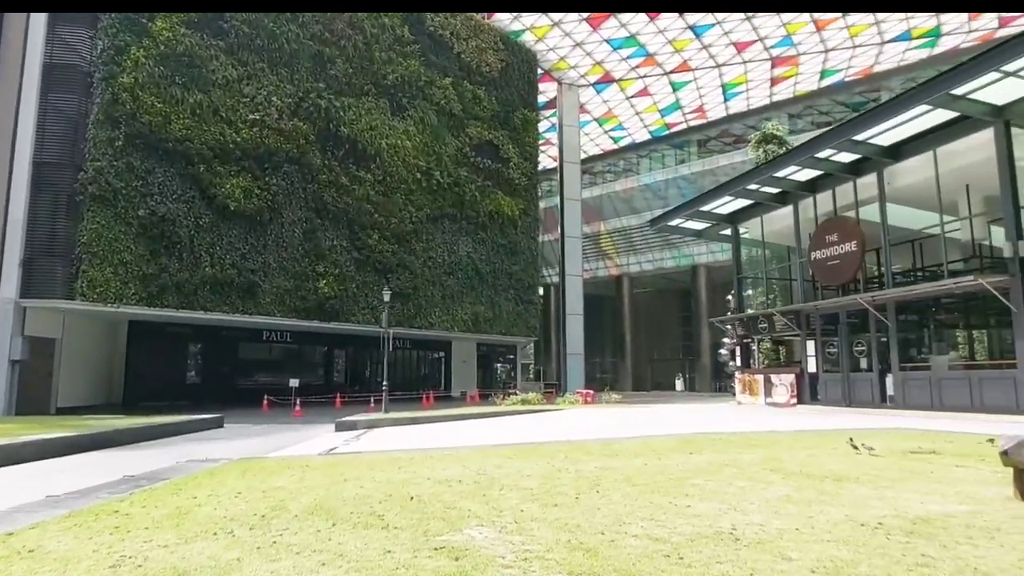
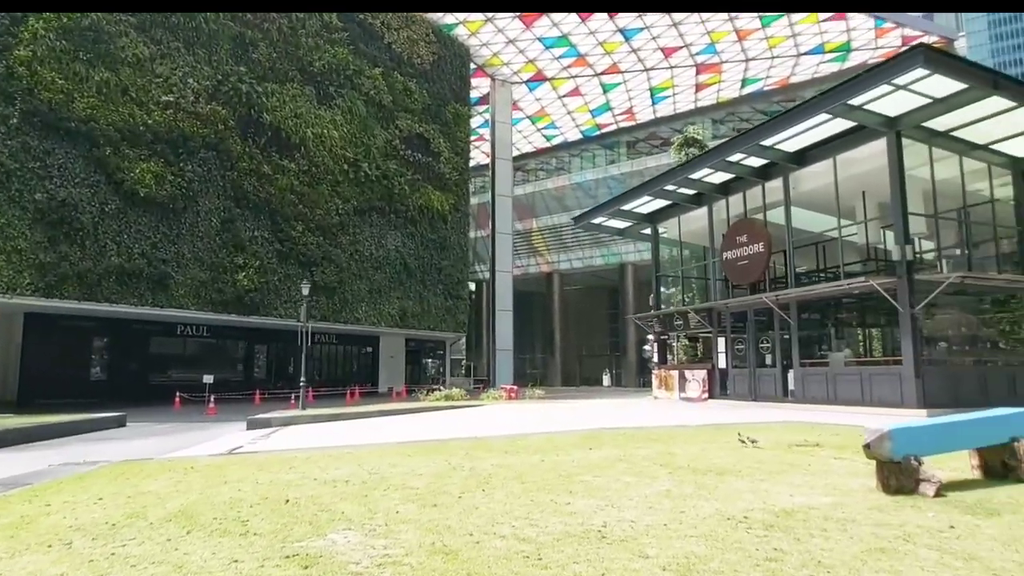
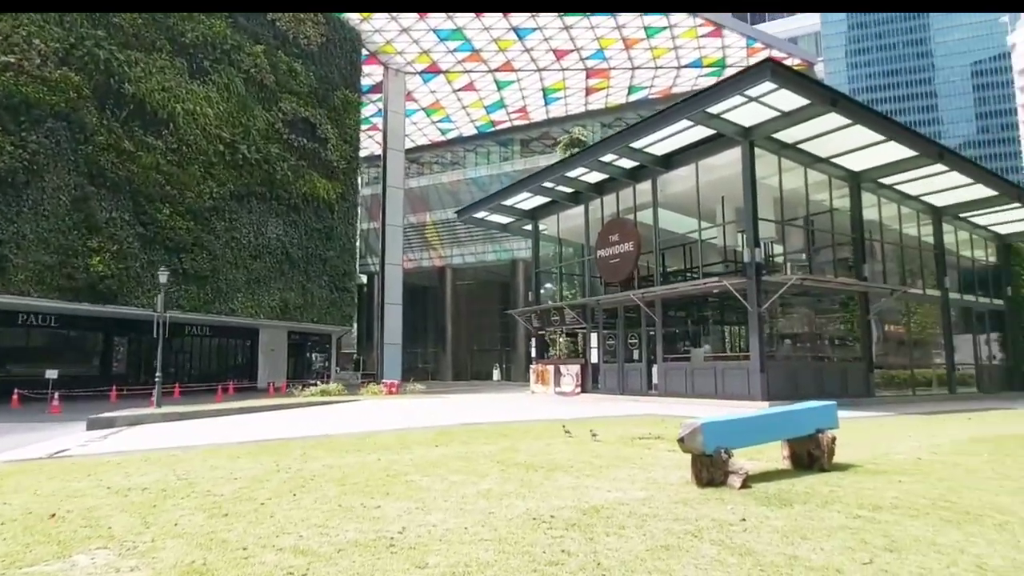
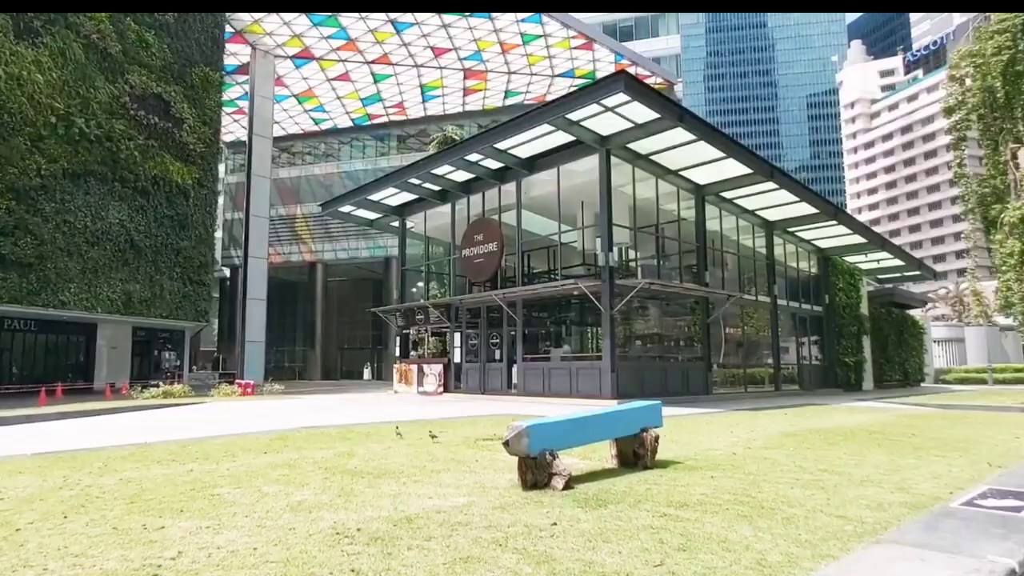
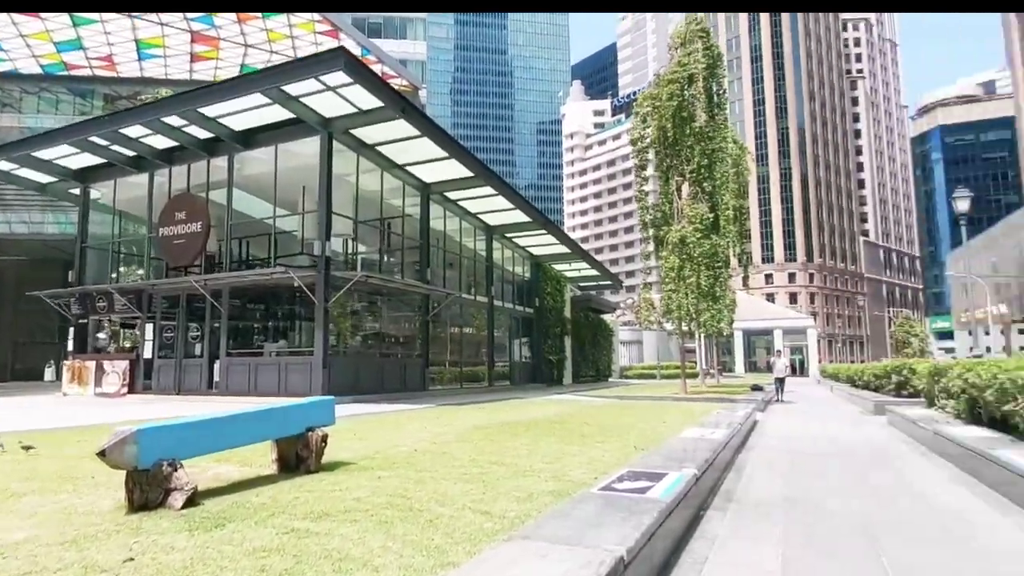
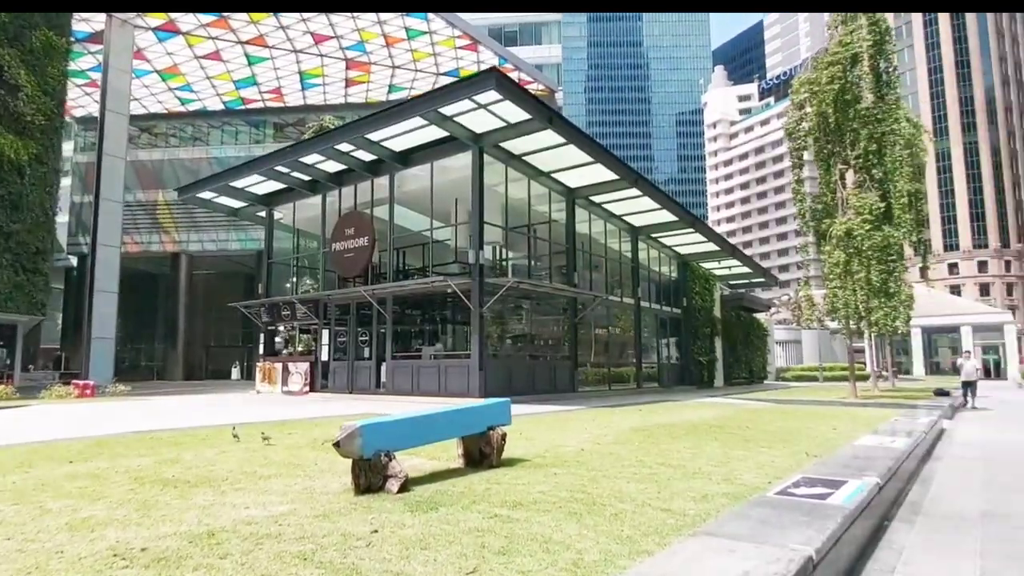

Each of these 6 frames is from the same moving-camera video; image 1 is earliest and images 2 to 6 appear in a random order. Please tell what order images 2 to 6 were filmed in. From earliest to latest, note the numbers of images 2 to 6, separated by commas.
2, 3, 4, 6, 5
